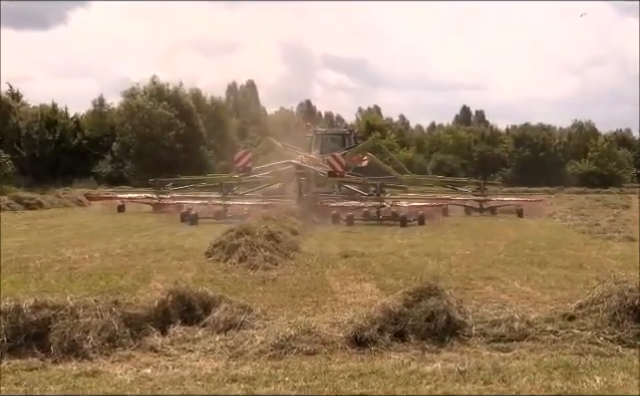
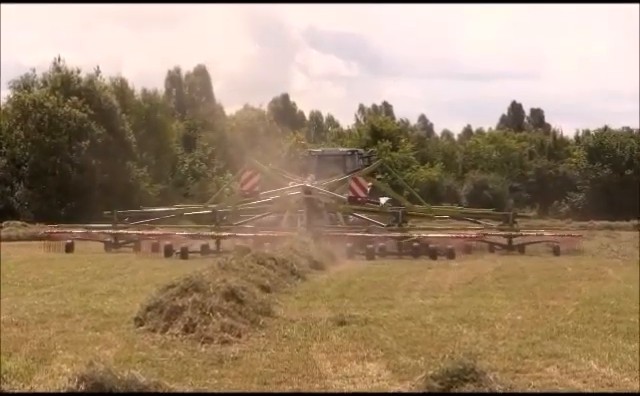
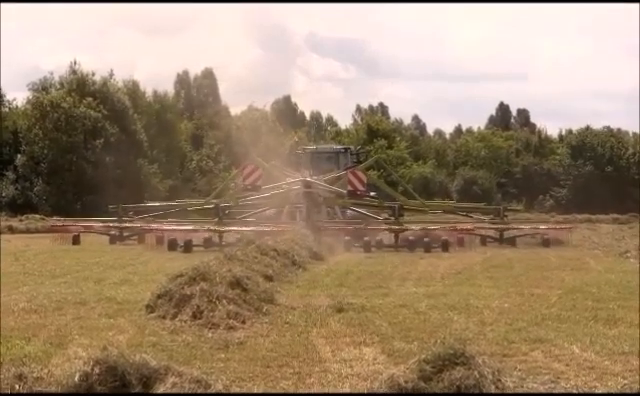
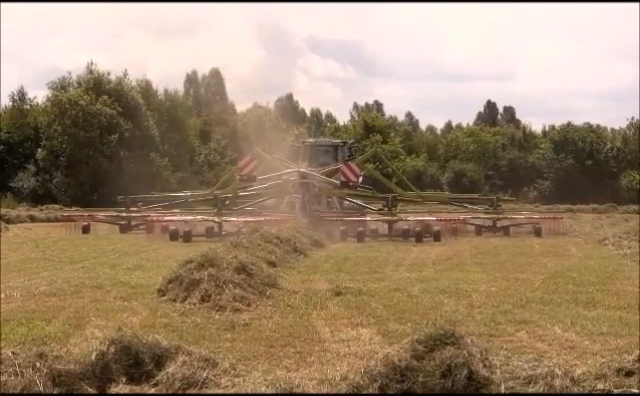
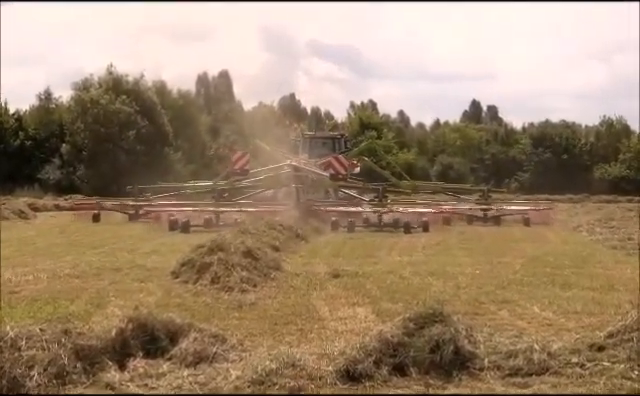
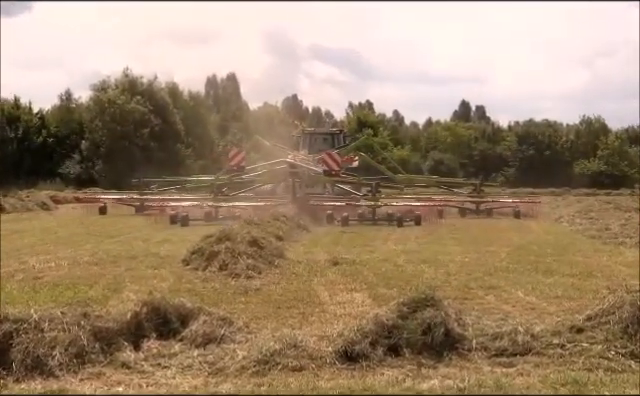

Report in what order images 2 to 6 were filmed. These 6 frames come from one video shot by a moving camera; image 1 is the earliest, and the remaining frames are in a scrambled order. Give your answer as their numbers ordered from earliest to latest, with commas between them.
6, 5, 4, 3, 2
